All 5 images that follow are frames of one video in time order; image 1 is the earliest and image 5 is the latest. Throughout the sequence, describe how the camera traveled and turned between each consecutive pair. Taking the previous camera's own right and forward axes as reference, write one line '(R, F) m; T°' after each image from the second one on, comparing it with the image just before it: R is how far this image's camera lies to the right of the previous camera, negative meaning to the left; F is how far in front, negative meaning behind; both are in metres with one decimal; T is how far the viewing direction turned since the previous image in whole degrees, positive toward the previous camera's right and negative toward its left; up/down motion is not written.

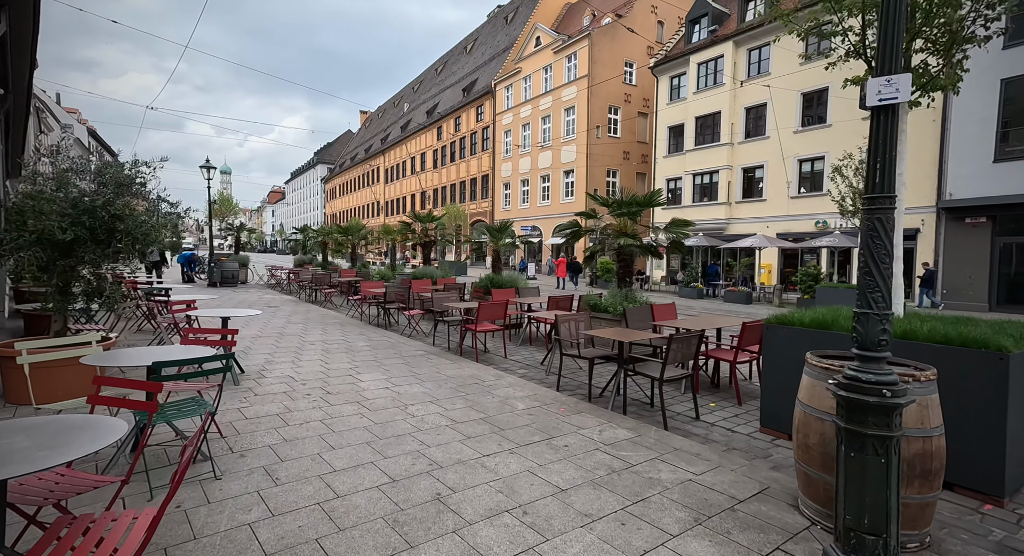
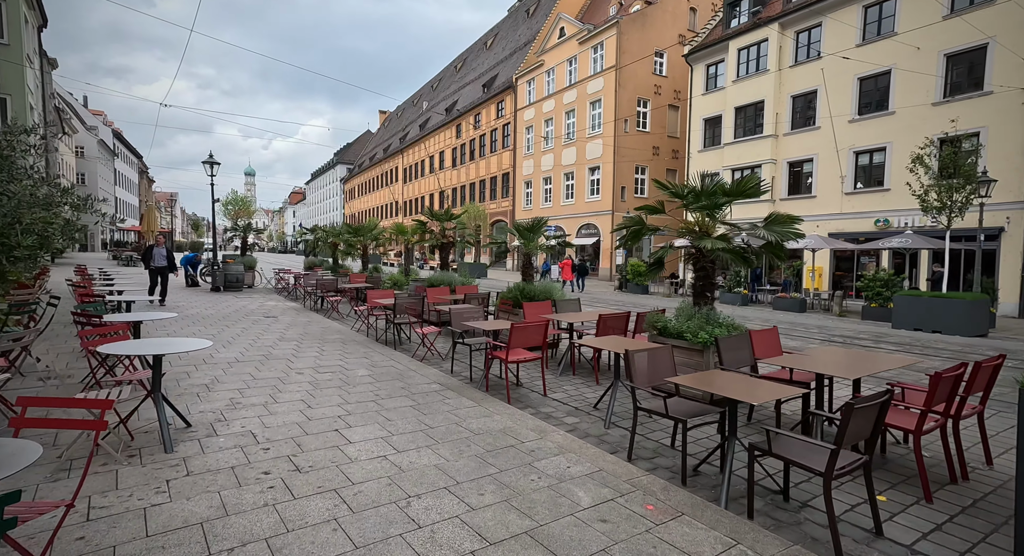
(-0.3, +1.9) m; -2°
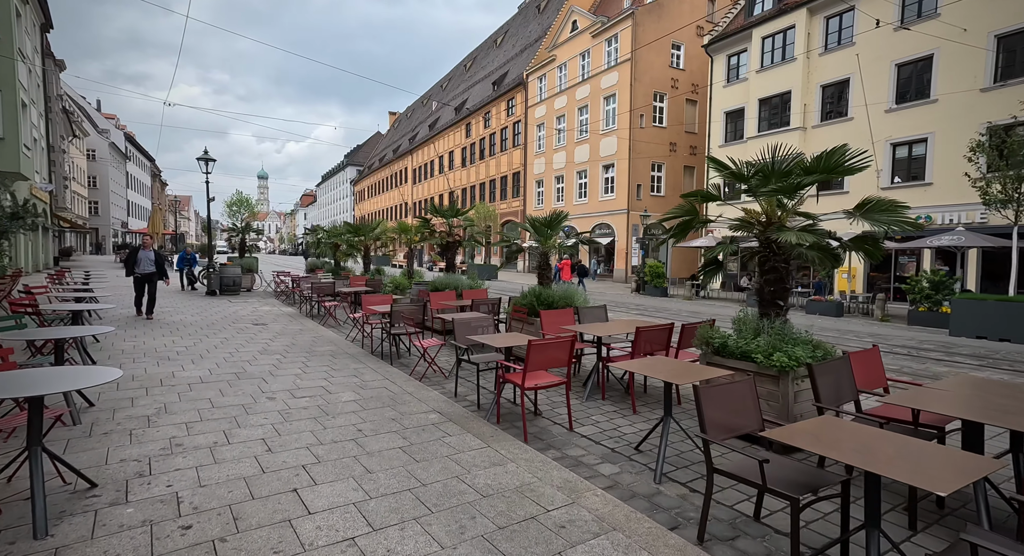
(-0.1, +1.3) m; -1°
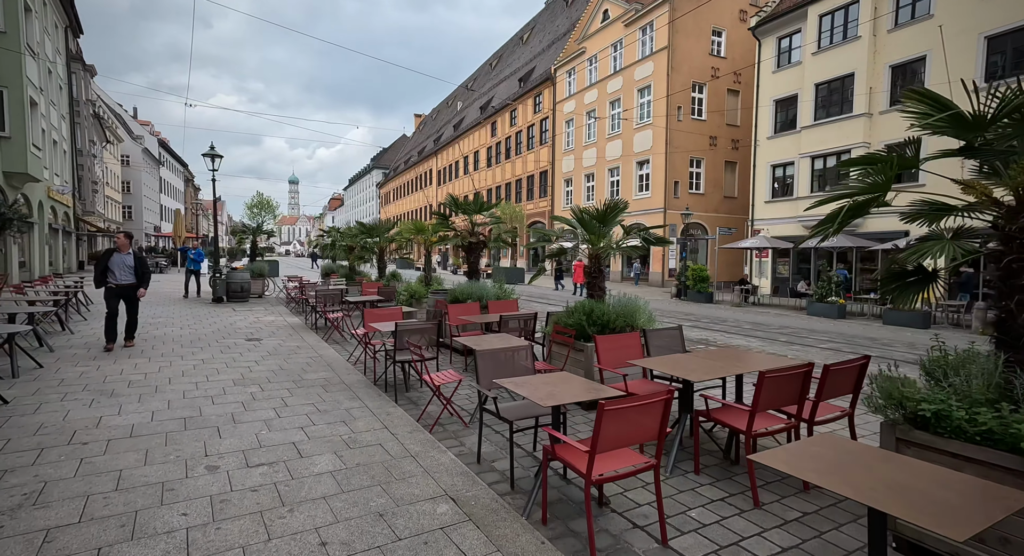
(-0.2, +1.9) m; -3°
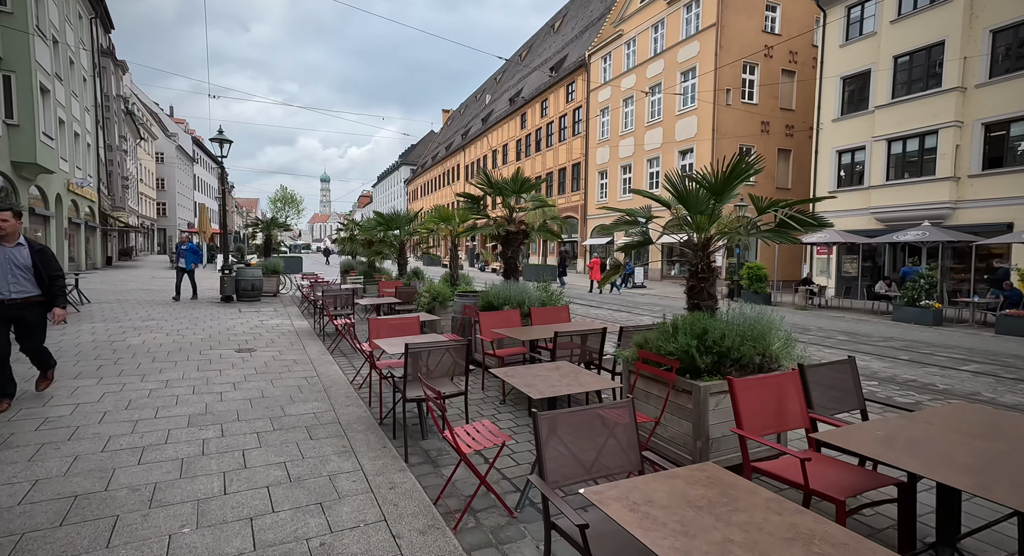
(-0.3, +2.0) m; -3°
